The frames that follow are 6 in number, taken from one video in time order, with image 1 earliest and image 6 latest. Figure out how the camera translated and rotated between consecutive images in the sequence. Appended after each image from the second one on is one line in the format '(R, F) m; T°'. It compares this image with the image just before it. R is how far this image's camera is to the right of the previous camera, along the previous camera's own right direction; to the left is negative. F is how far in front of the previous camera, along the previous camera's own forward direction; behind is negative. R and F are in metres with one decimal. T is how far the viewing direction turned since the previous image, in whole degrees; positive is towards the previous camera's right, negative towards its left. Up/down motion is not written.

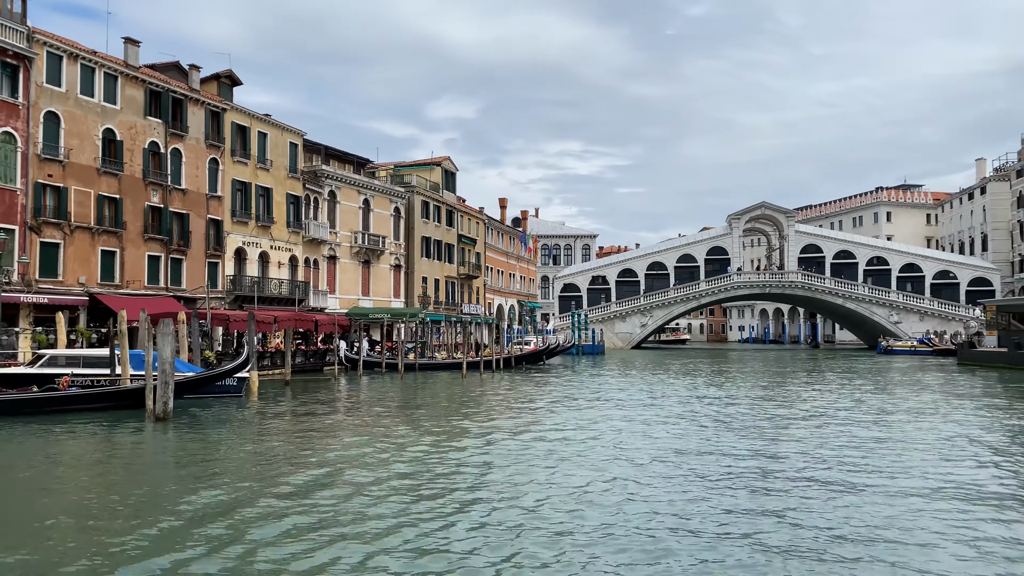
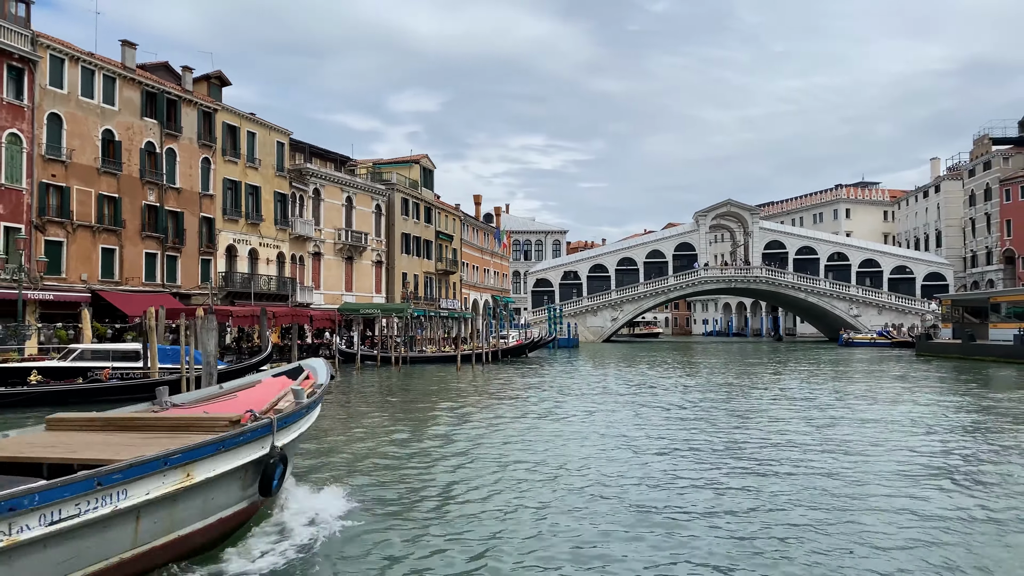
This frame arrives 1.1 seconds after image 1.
(-1.1, -1.6) m; +3°
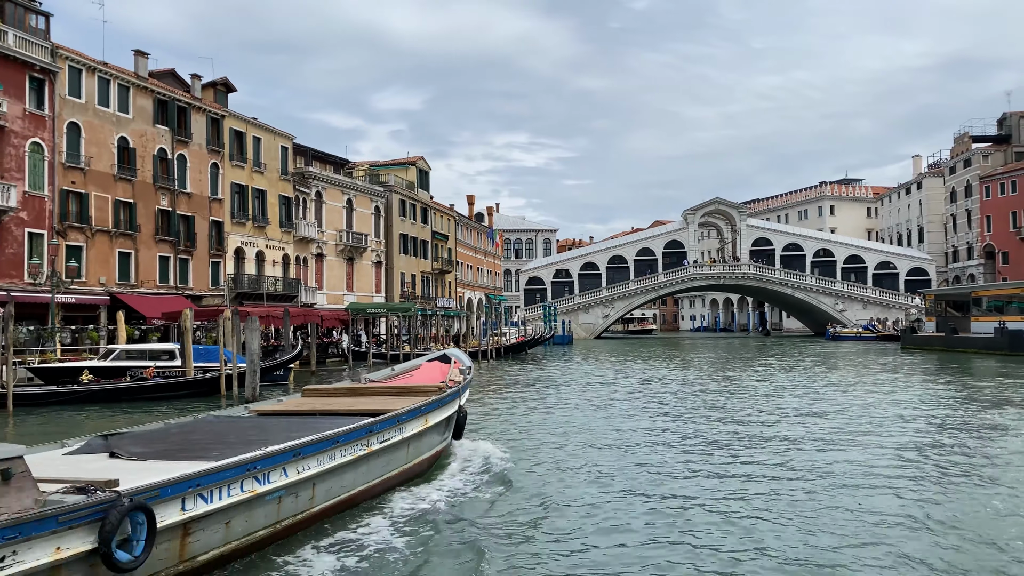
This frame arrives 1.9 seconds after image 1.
(-0.8, -1.3) m; +1°
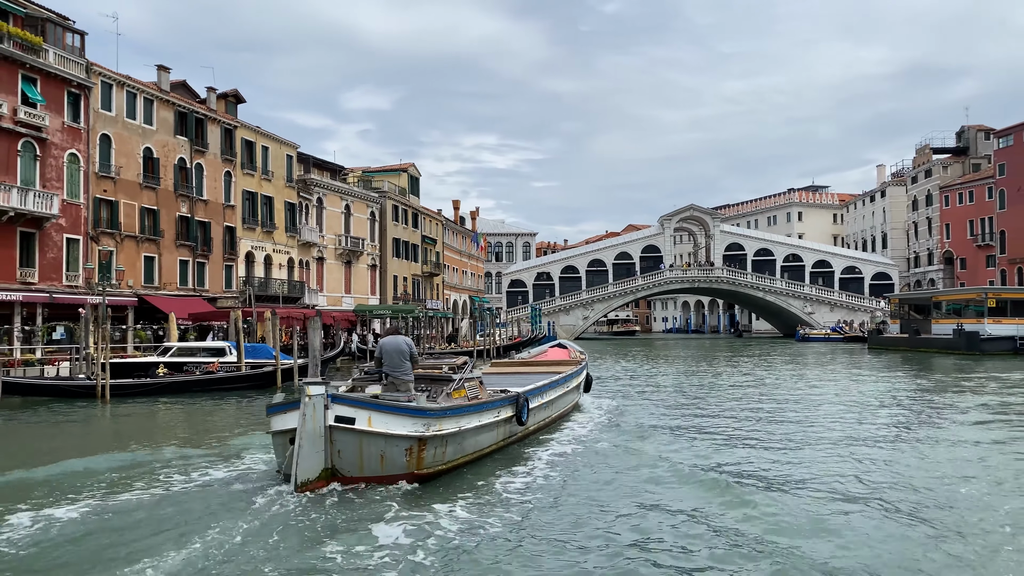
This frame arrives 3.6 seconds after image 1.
(-1.5, -2.6) m; +2°
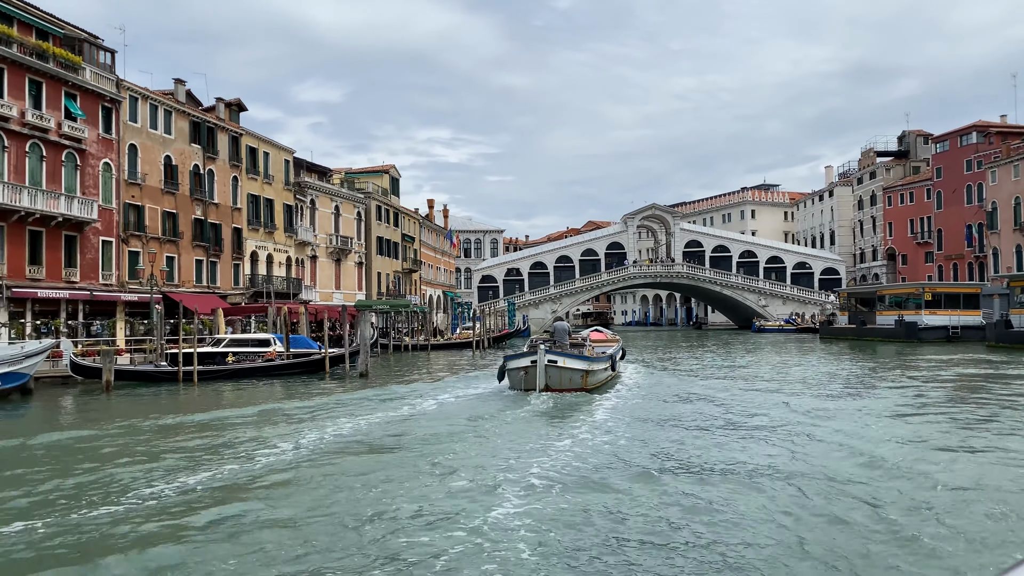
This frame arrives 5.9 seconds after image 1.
(-1.9, -3.6) m; +3°
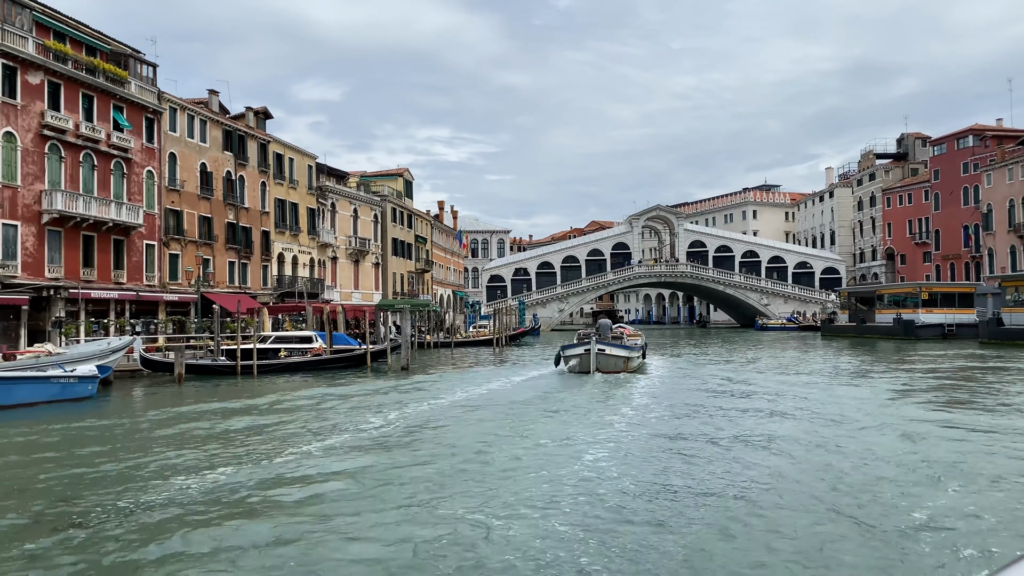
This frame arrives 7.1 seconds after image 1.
(-0.9, -2.1) m; 0°
